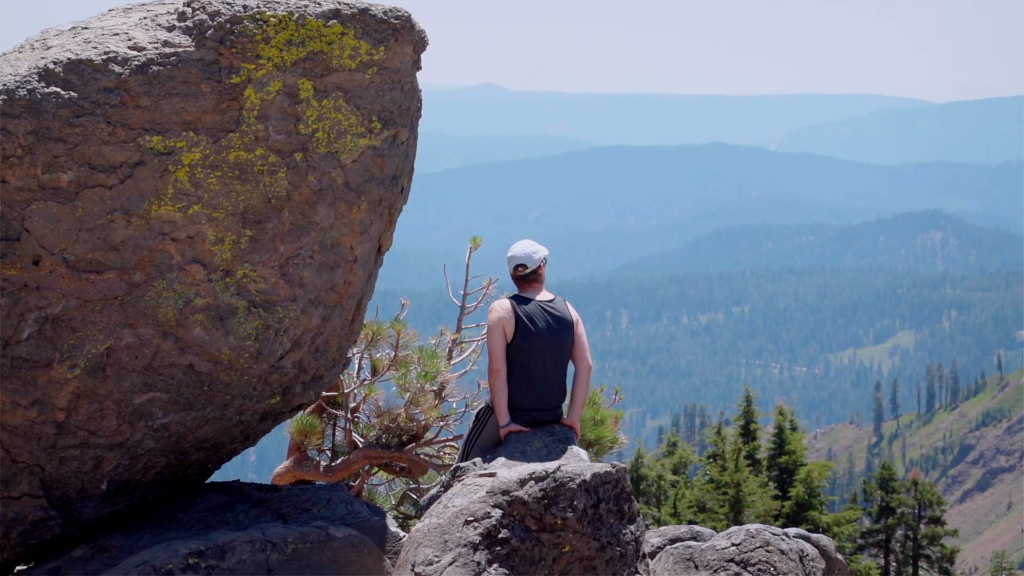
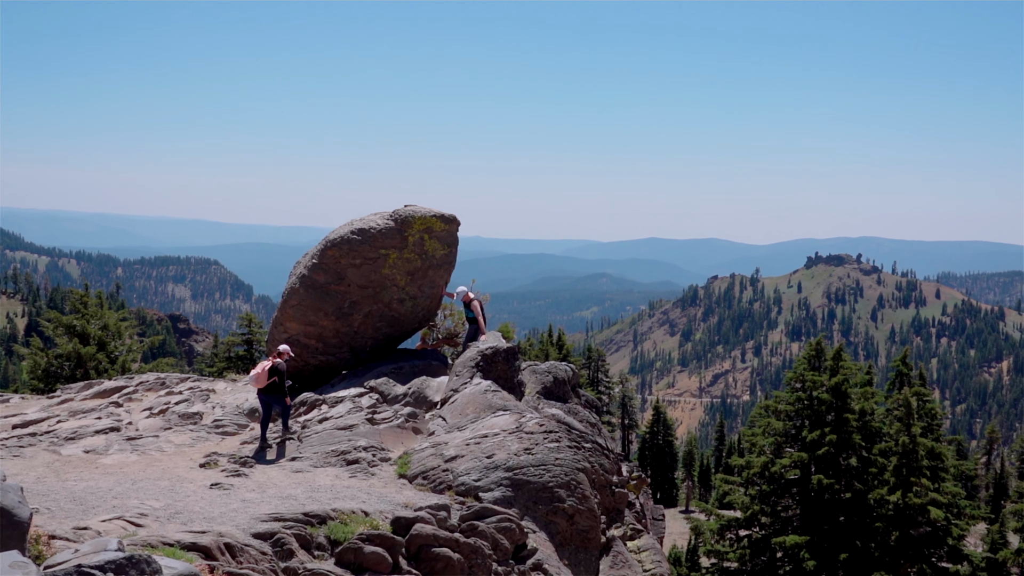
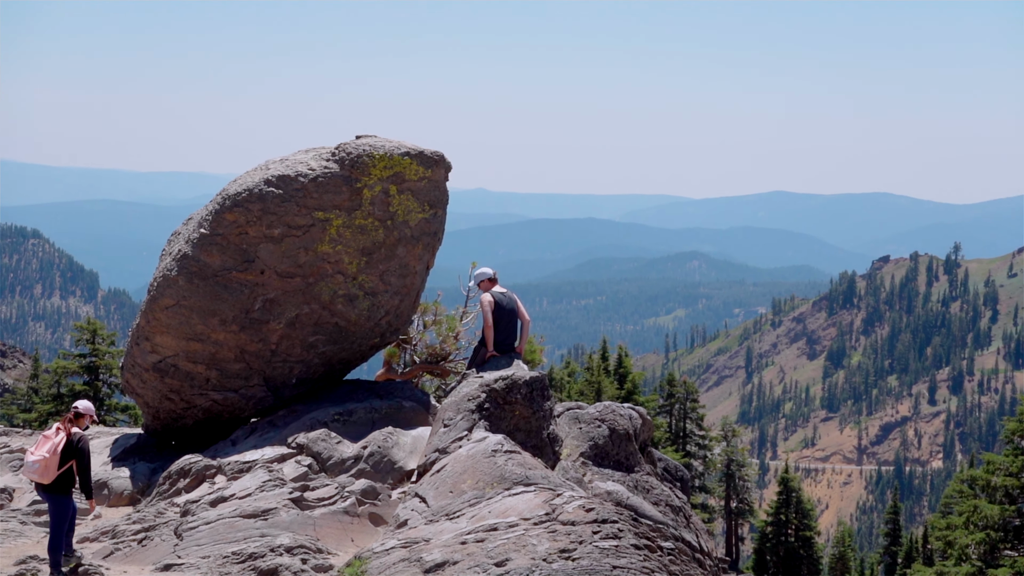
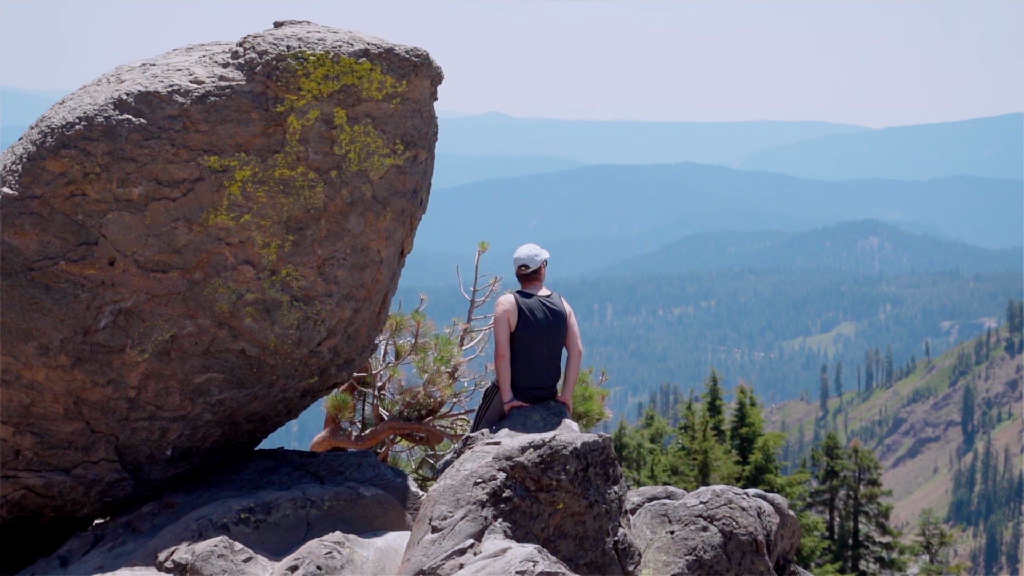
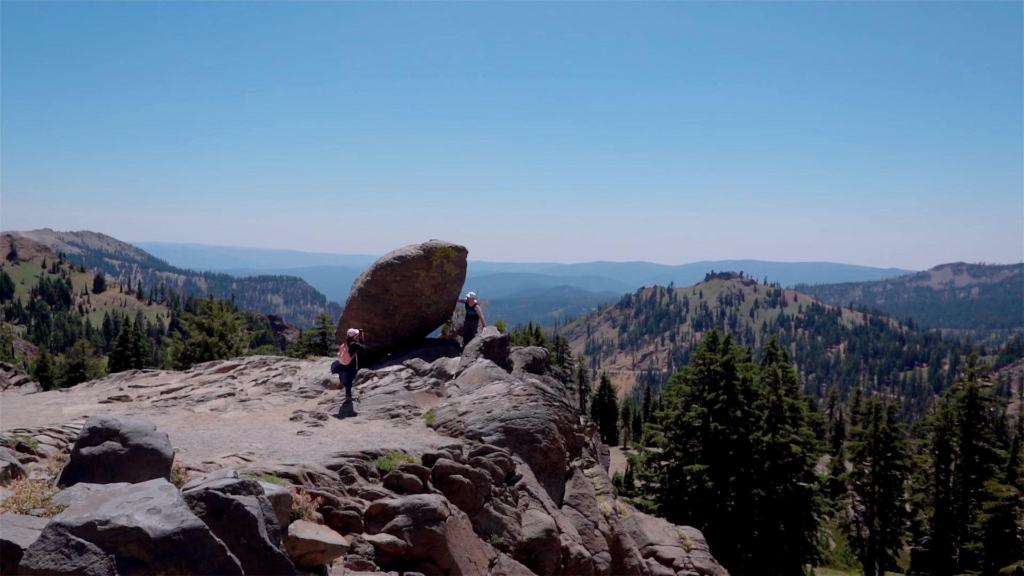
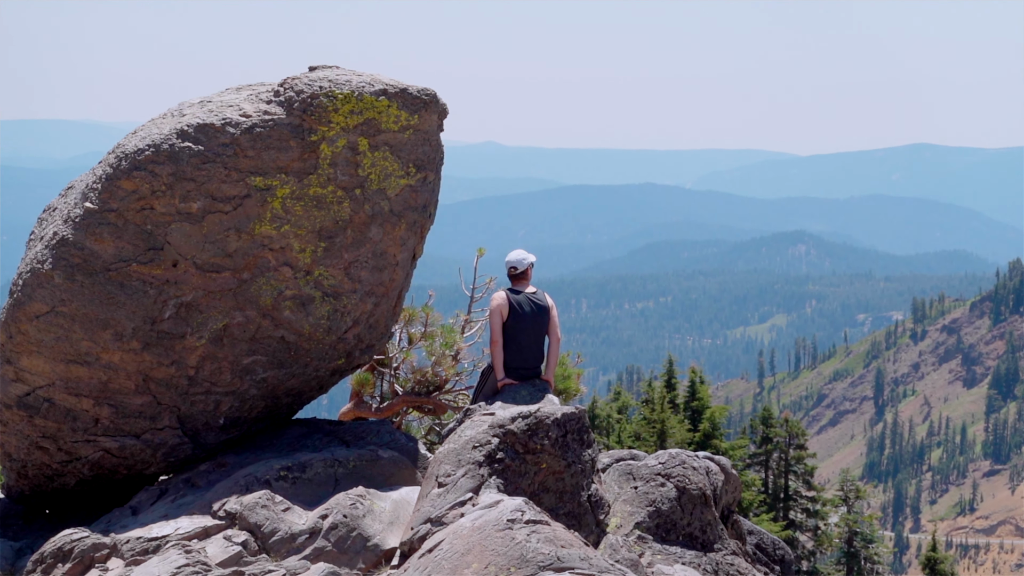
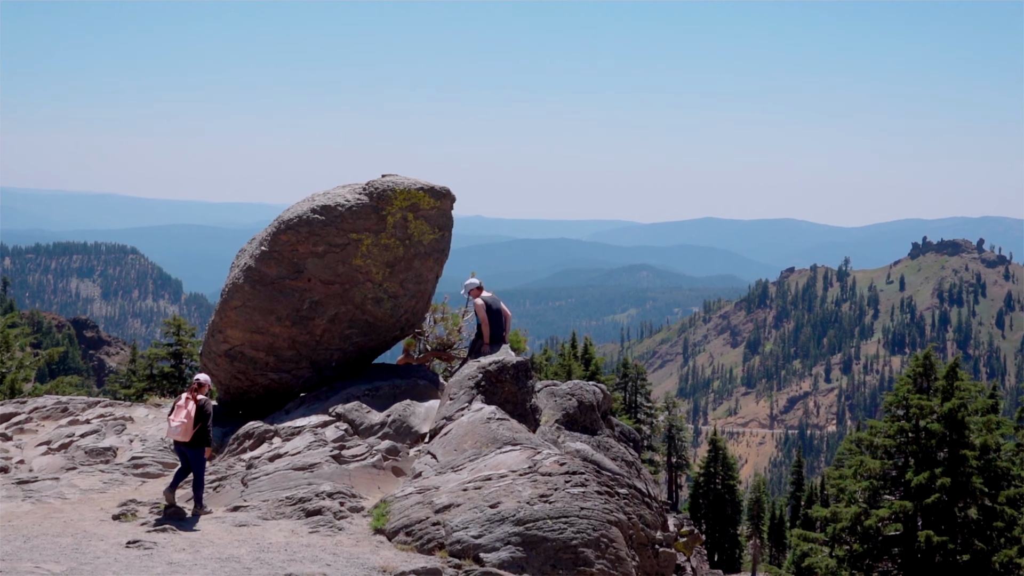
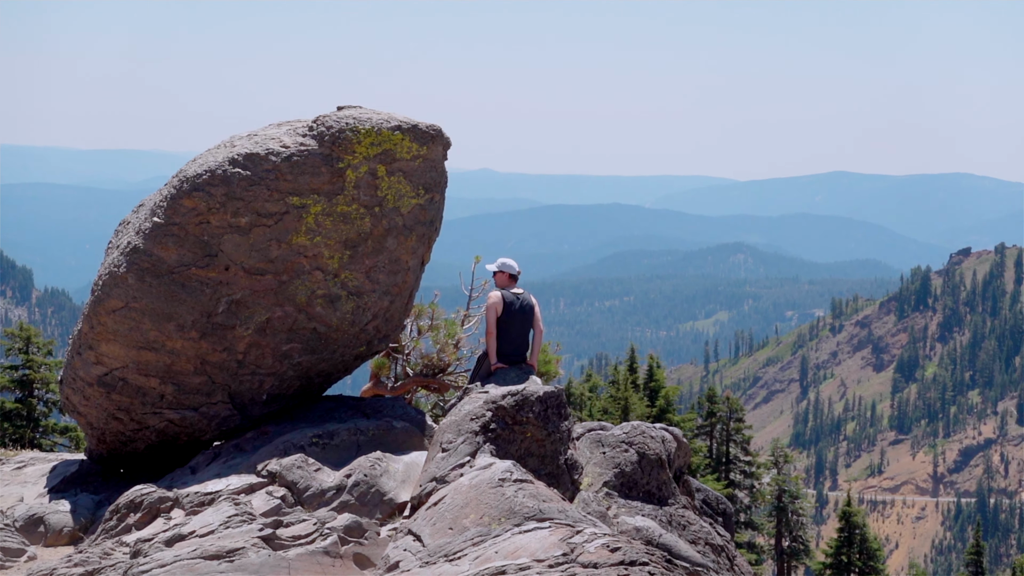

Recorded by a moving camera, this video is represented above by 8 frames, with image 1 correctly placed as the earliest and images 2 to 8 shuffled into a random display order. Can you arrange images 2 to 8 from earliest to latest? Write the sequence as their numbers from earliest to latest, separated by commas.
4, 6, 8, 3, 7, 2, 5
